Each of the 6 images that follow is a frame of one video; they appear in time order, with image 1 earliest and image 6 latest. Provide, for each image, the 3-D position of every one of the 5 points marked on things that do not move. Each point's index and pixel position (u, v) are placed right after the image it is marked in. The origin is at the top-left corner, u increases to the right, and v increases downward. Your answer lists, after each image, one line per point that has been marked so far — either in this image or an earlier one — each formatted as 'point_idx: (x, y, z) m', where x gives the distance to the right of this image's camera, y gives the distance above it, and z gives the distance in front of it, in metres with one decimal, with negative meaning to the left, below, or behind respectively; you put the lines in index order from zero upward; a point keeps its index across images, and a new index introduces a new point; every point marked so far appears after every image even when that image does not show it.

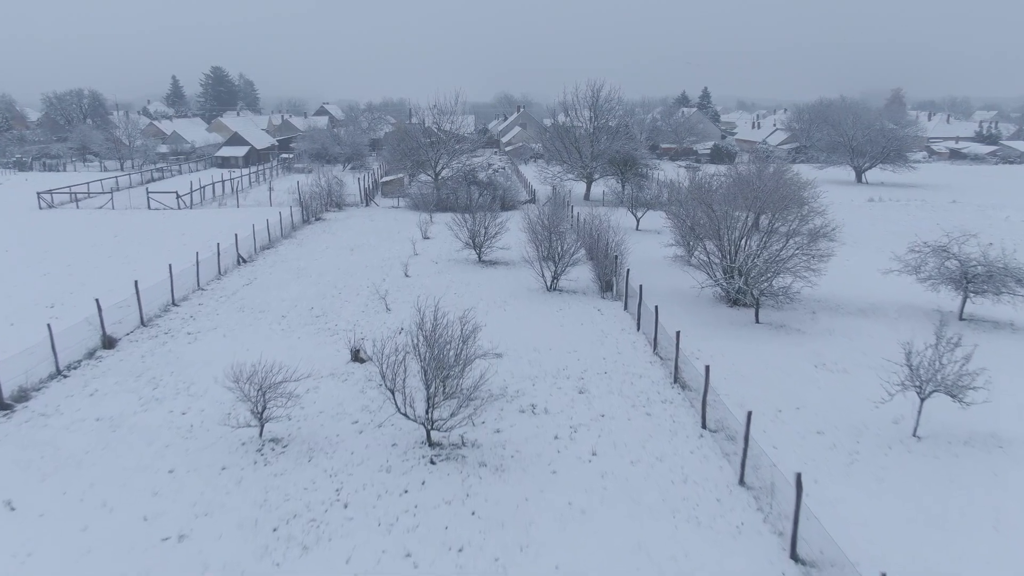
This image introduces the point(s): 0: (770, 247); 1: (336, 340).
0: (+5.2, +0.8, +15.6) m
1: (-3.2, -1.0, +13.8) m
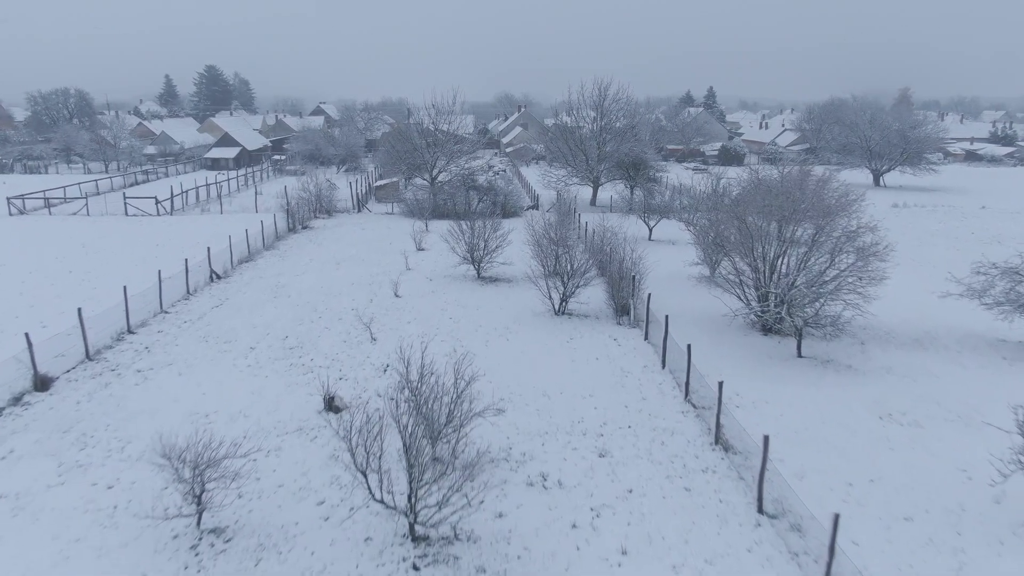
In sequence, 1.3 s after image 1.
0: (+5.3, +0.4, +13.5) m
1: (-3.1, -1.4, +11.7) m
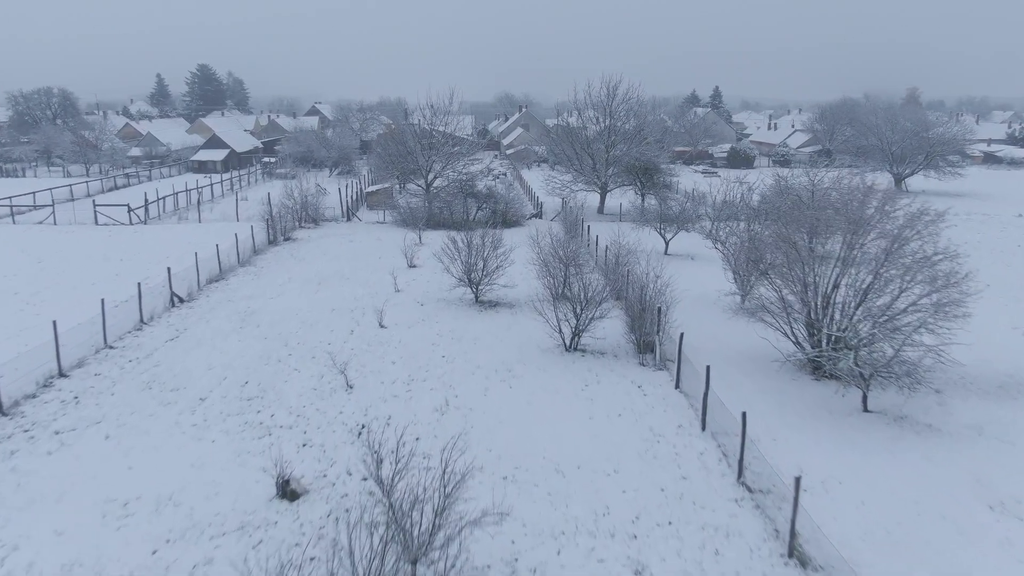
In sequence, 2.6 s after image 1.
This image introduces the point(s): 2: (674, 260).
0: (+5.3, -0.2, +11.2) m
1: (-3.1, -2.0, +9.4) m
2: (+4.0, +0.6, +18.7) m
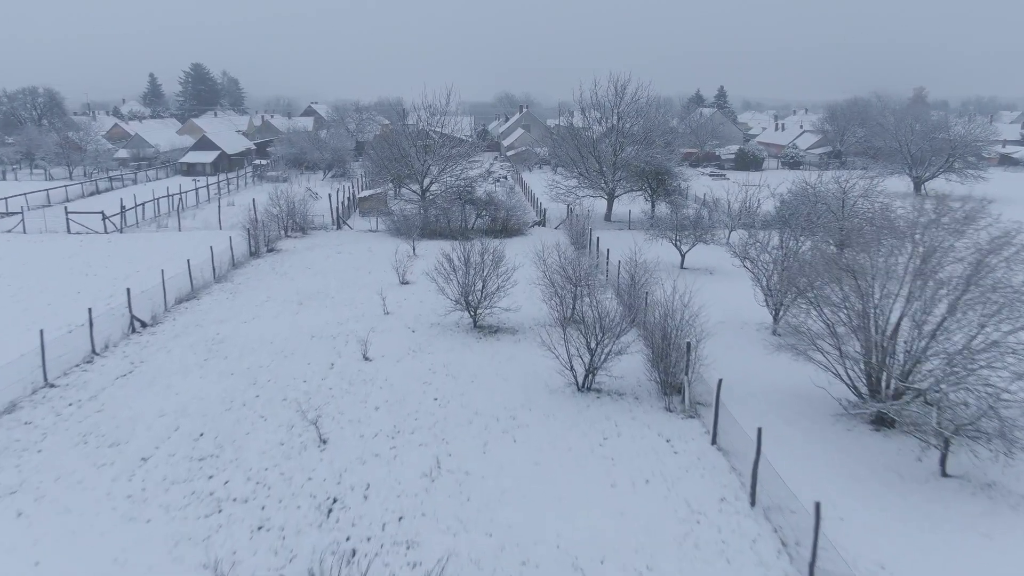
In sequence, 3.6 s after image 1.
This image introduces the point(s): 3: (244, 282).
0: (+5.4, -0.6, +9.4) m
1: (-3.0, -2.4, +7.6) m
2: (+4.1, +0.2, +16.9) m
3: (-6.6, +0.1, +18.8) m
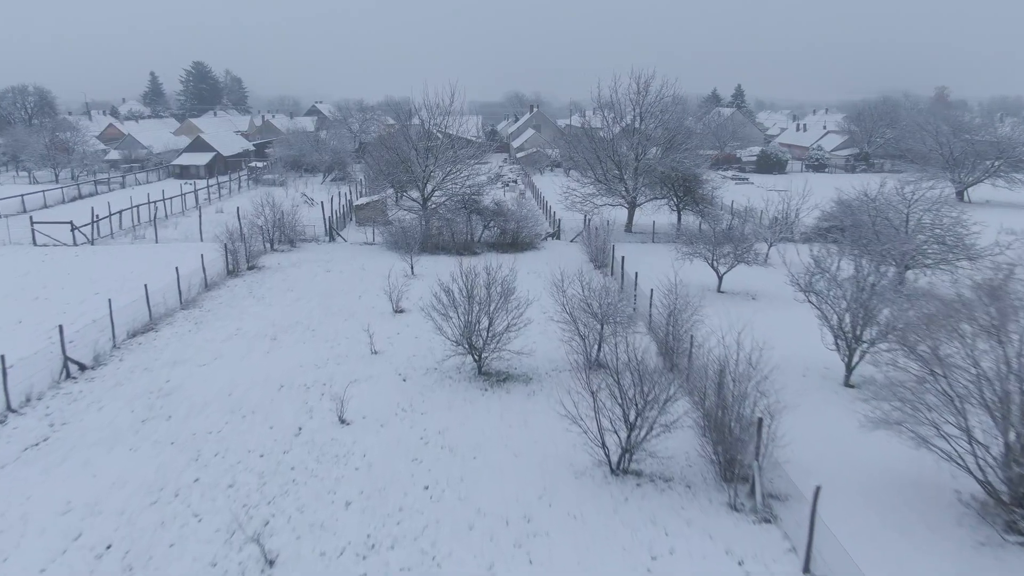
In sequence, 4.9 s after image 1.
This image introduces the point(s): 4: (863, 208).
0: (+5.5, -1.3, +6.7) m
1: (-2.9, -3.0, +5.0) m
2: (+4.3, -0.4, +14.2) m
3: (-6.3, -0.4, +16.3) m
4: (+8.5, +2.0, +19.0) m
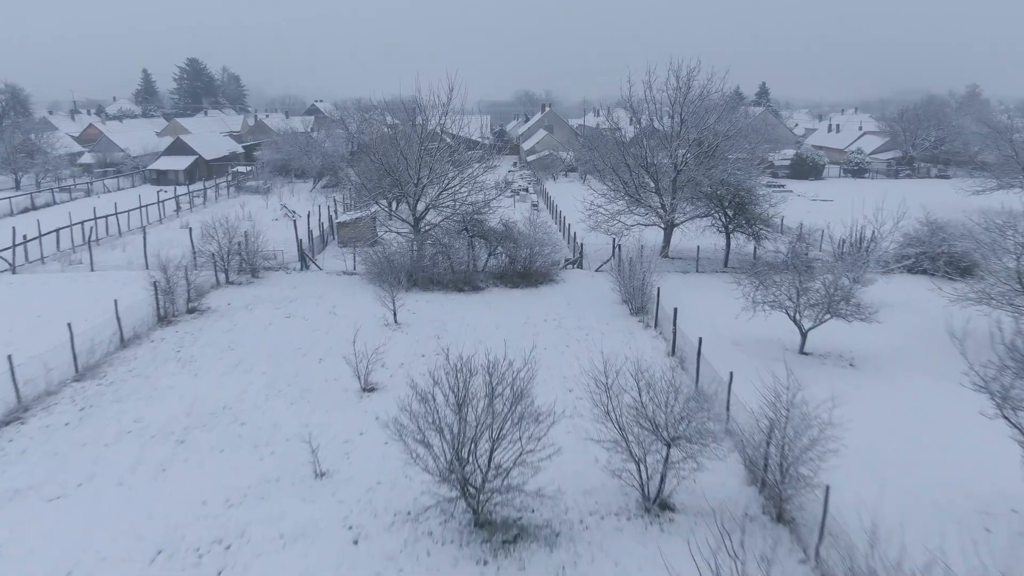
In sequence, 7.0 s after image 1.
0: (+5.6, -2.3, +2.2) m
1: (-2.8, -4.1, +0.6) m
2: (+4.5, -1.5, +9.8) m
3: (-6.1, -1.4, +11.9) m
4: (+8.7, +1.0, +14.4) m
